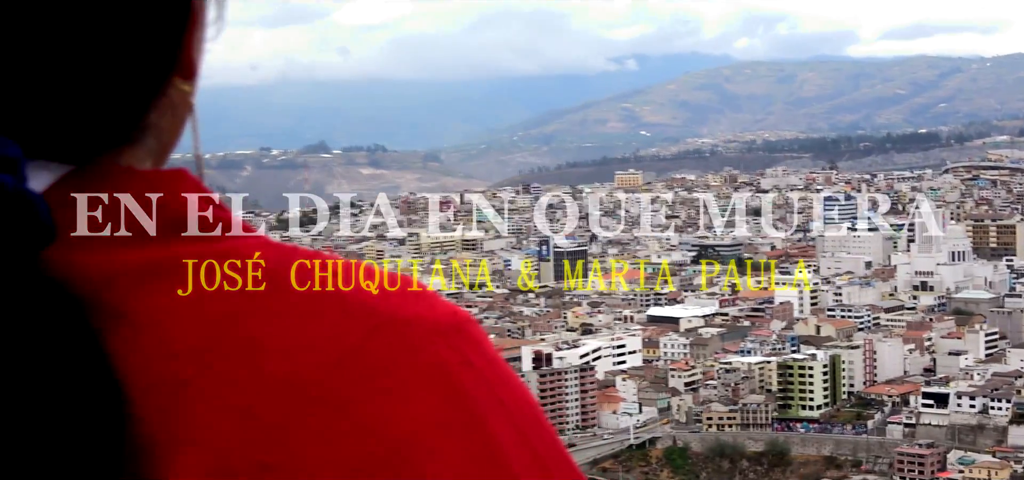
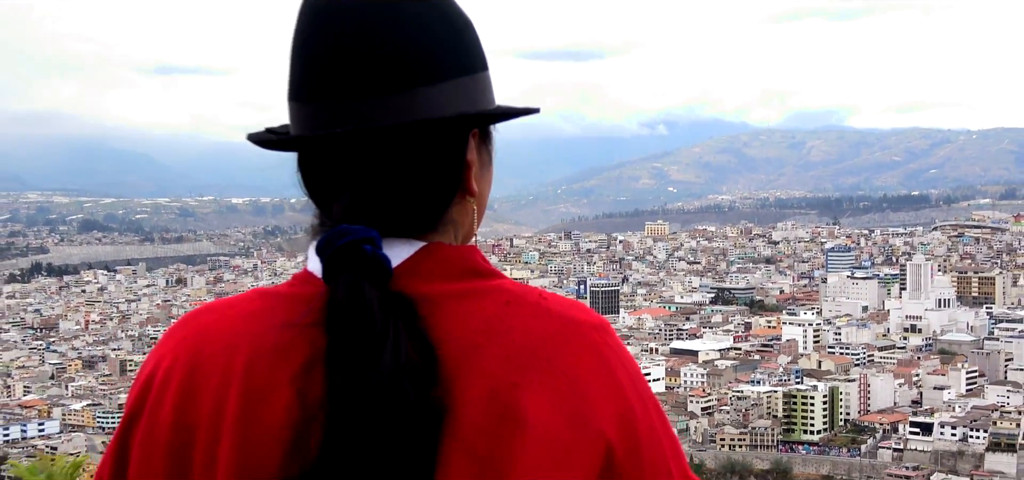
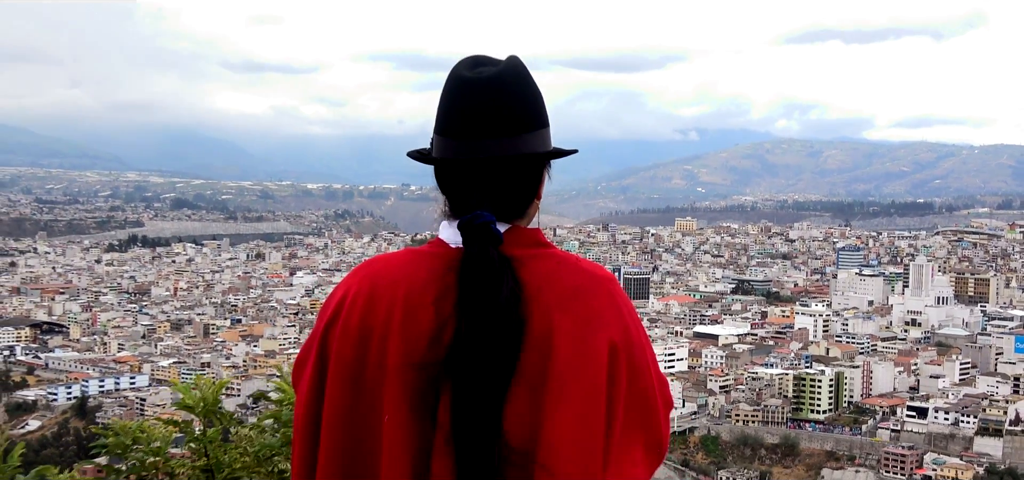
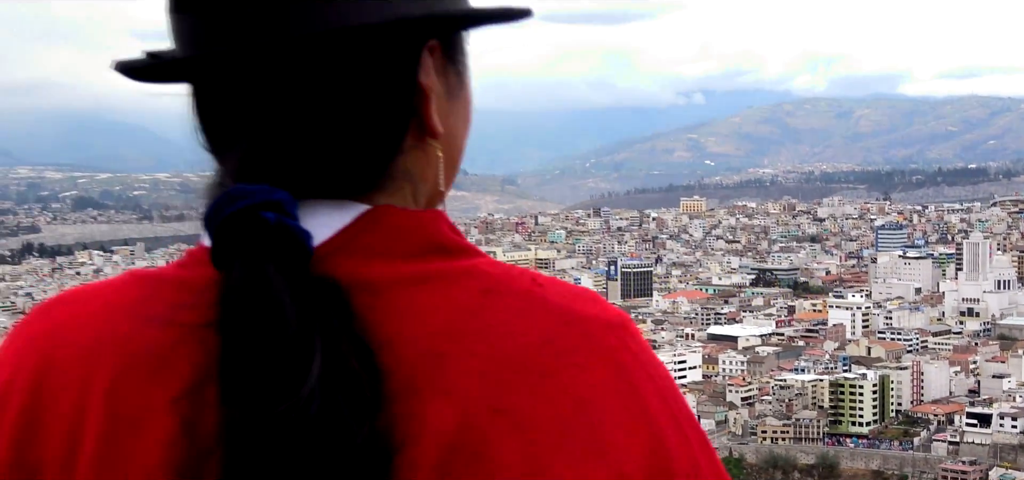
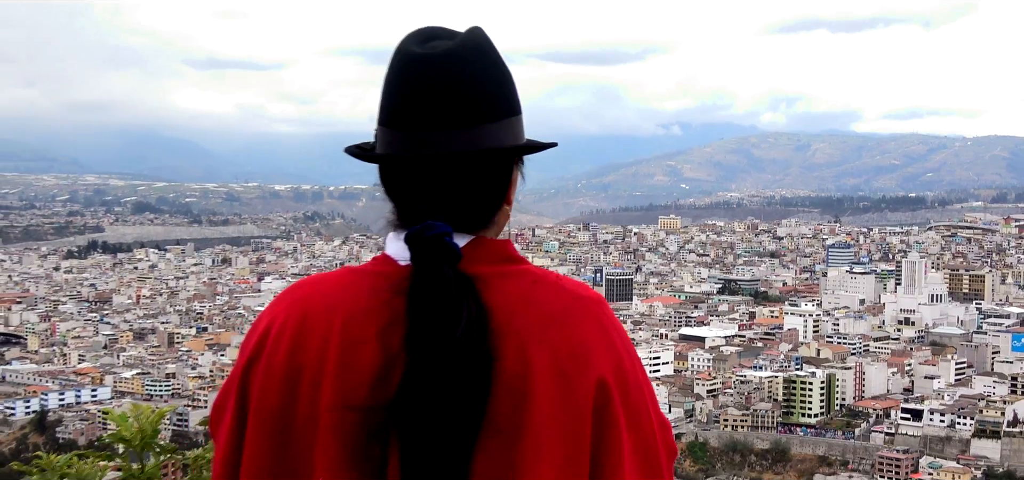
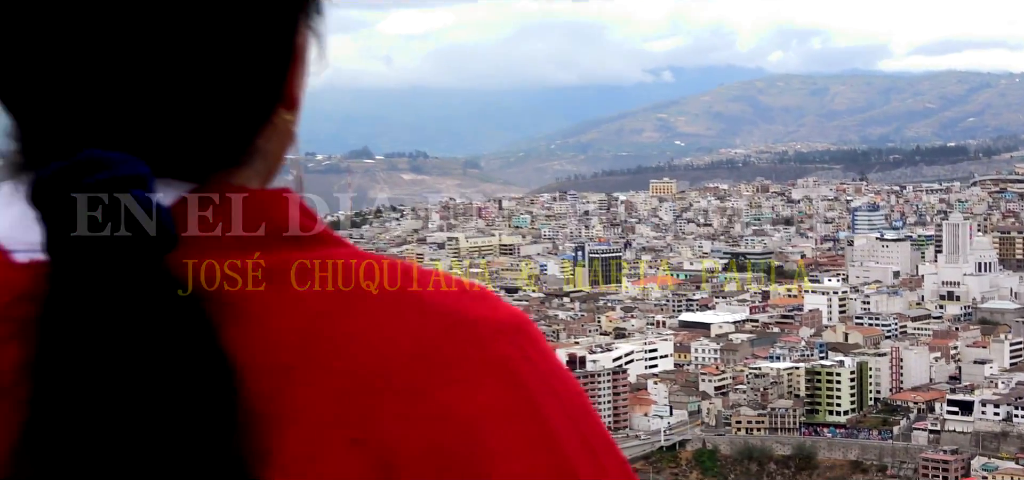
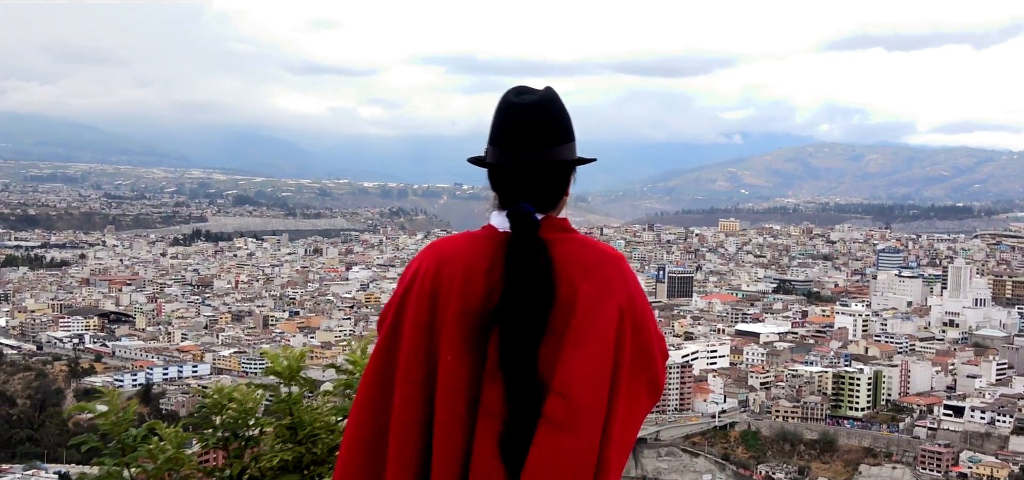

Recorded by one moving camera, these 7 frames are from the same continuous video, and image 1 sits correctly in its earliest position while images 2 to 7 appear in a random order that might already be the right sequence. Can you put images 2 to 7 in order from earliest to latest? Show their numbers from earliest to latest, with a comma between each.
6, 4, 2, 5, 3, 7
